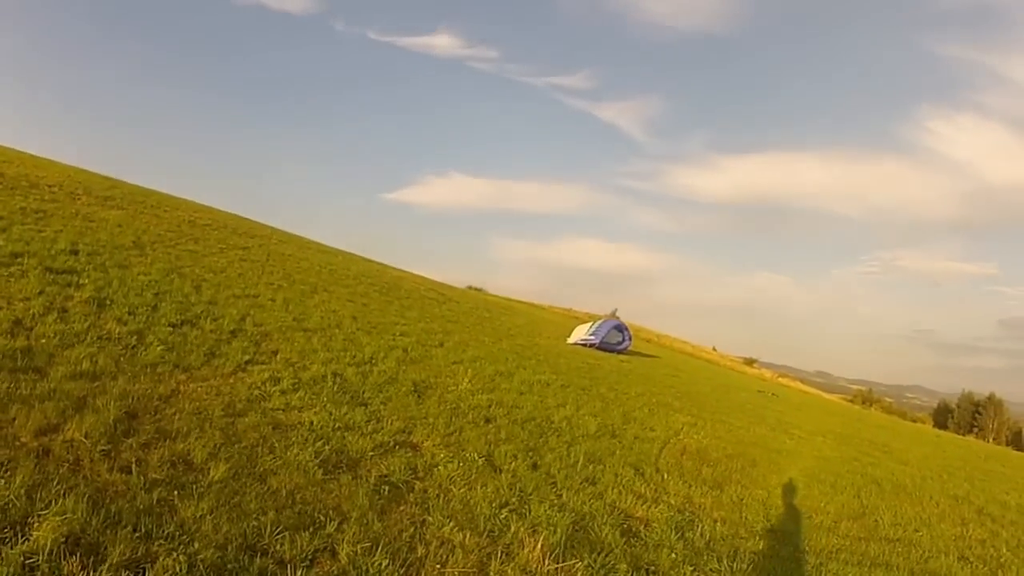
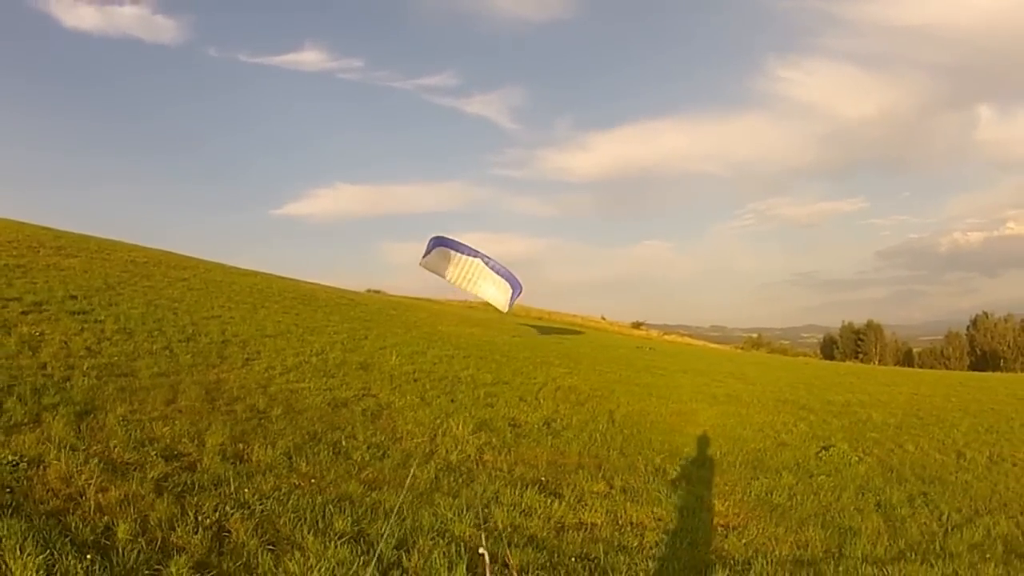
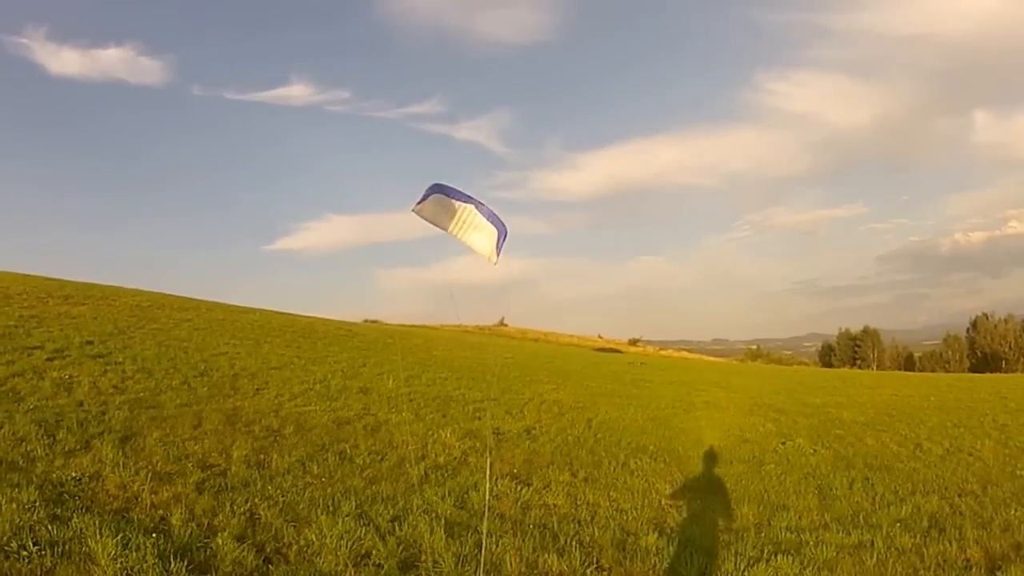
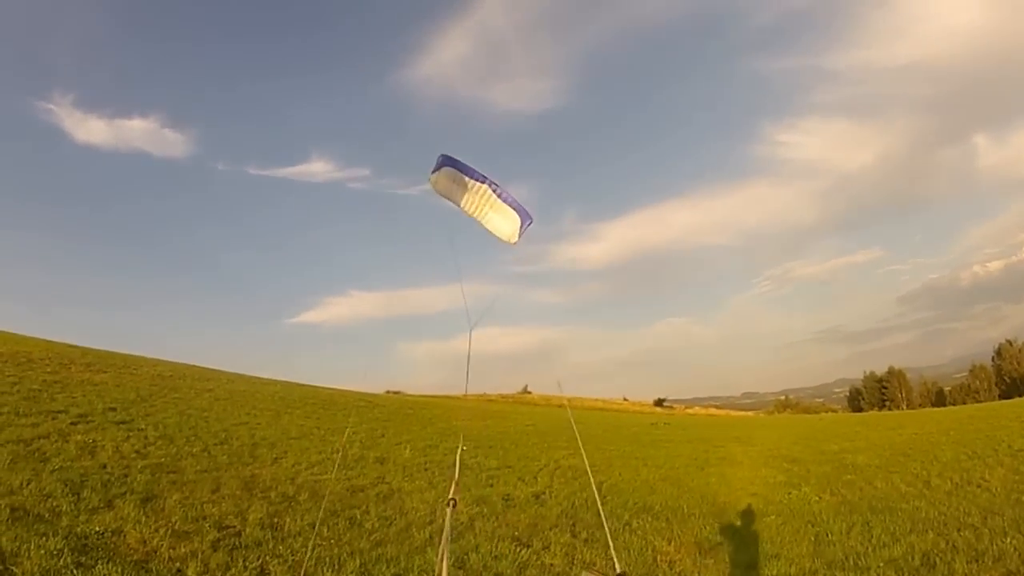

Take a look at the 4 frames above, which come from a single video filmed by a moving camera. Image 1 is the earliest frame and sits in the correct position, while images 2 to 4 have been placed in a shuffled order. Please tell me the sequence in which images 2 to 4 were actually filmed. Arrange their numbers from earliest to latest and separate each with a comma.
2, 3, 4
